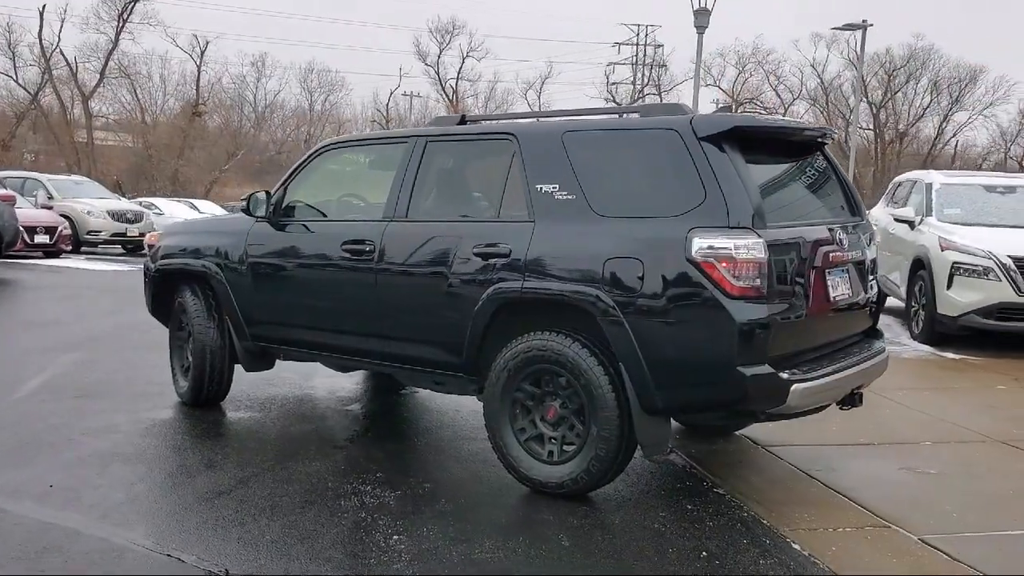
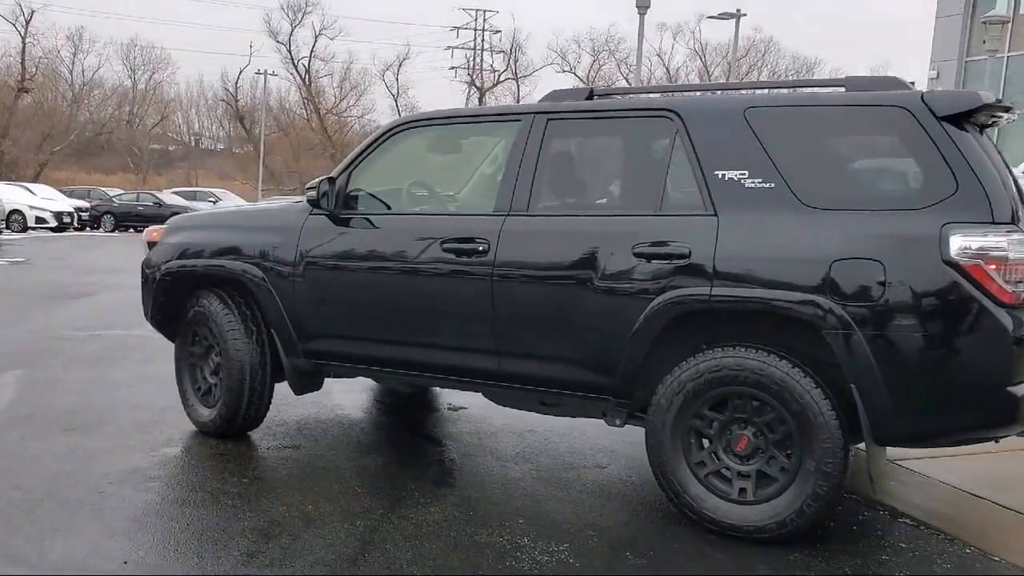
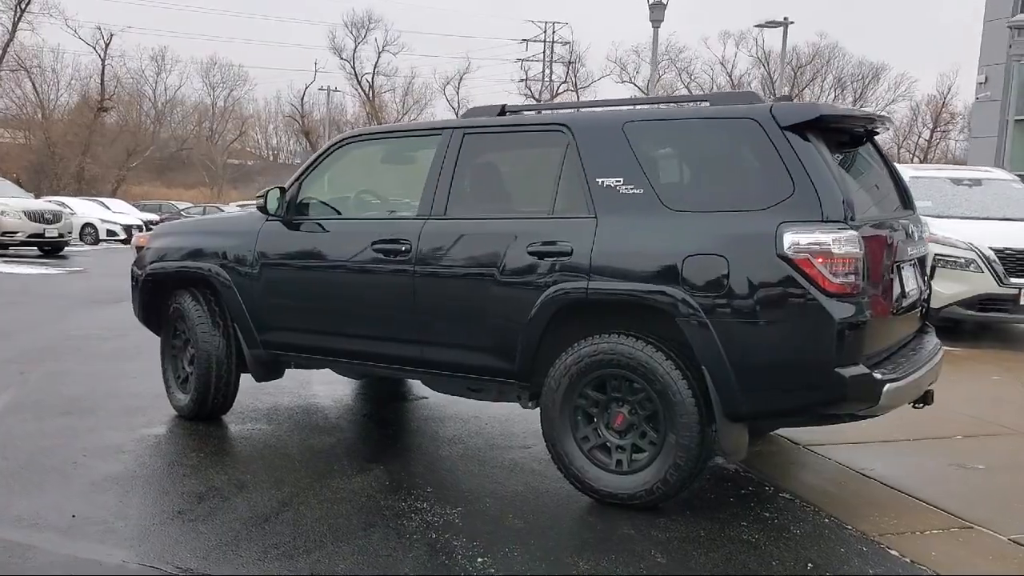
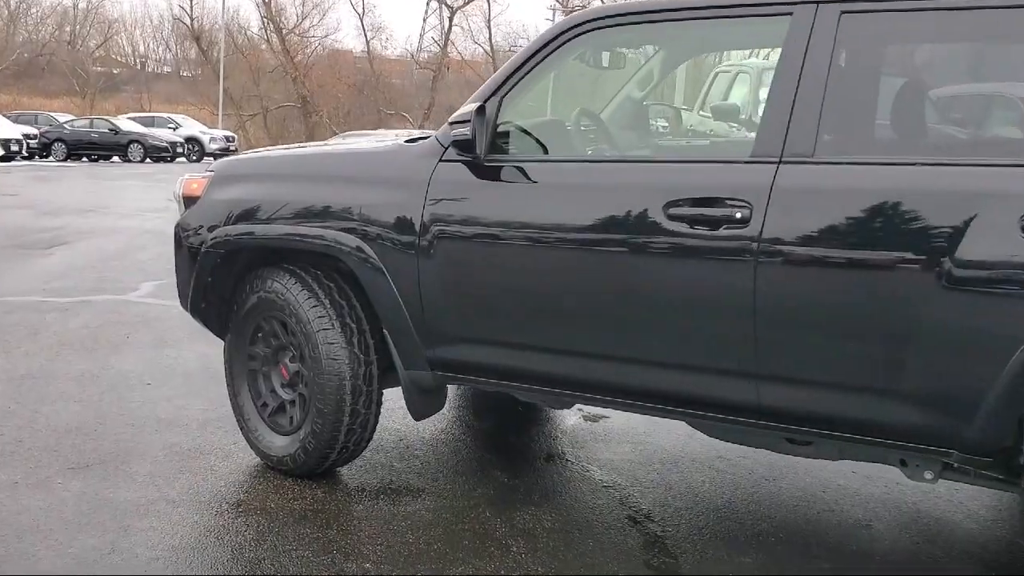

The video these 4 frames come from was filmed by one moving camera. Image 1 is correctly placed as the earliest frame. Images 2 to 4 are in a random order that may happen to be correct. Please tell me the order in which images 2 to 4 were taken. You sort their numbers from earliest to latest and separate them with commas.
3, 2, 4
